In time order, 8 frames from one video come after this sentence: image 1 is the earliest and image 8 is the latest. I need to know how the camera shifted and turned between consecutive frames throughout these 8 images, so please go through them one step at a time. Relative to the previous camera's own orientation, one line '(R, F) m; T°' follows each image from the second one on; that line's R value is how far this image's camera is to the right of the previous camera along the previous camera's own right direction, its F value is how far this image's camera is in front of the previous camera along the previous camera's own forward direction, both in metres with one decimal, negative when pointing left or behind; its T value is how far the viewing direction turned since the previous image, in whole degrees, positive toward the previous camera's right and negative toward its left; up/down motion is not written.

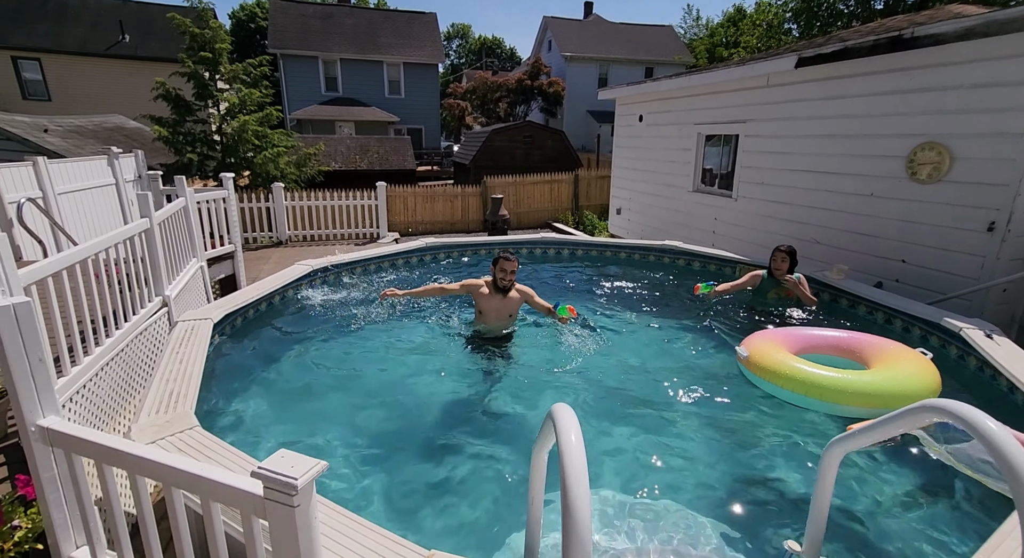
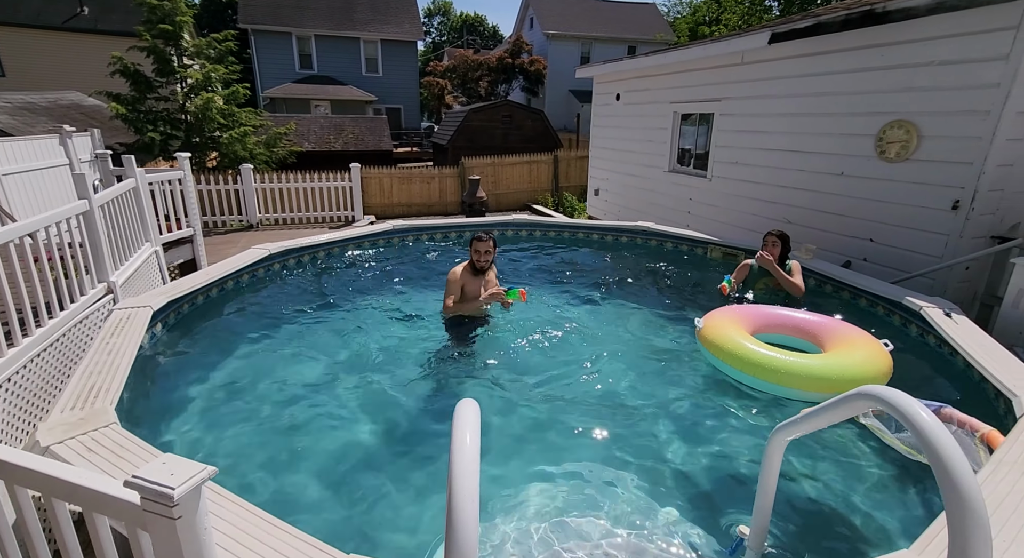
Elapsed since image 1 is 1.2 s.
(+0.2, +0.1) m; +2°
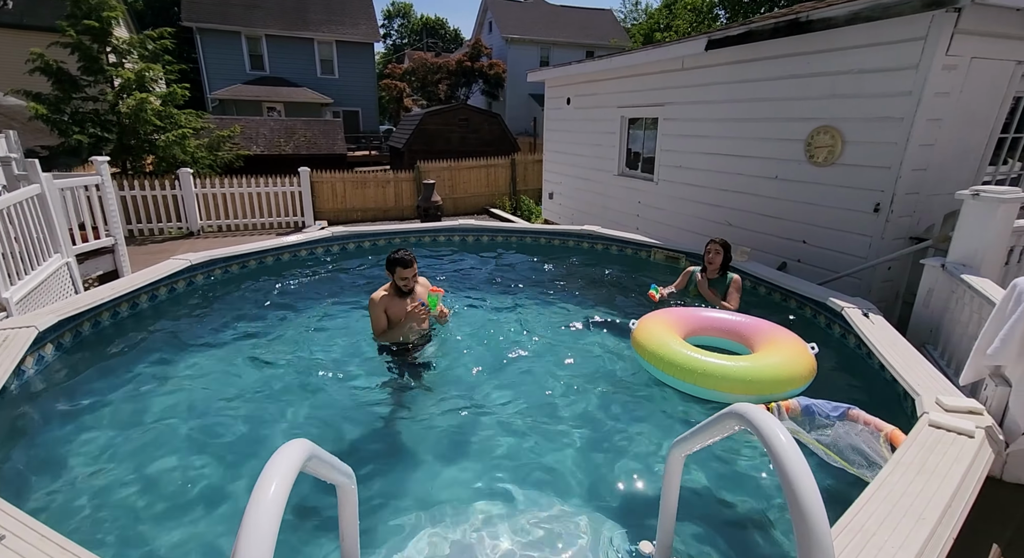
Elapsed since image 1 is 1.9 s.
(+0.3, +0.1) m; +4°
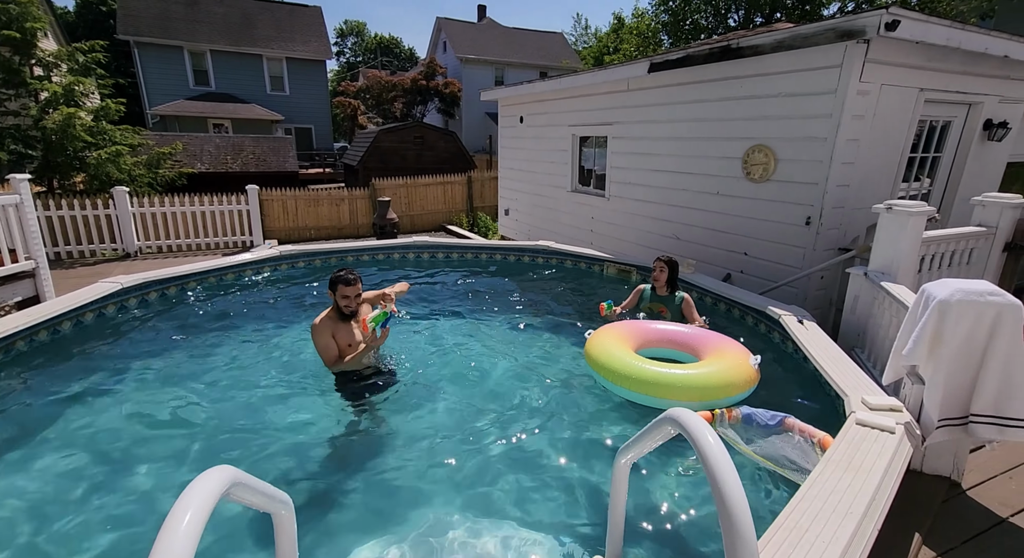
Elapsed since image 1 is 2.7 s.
(+0.1, 0.0) m; +5°
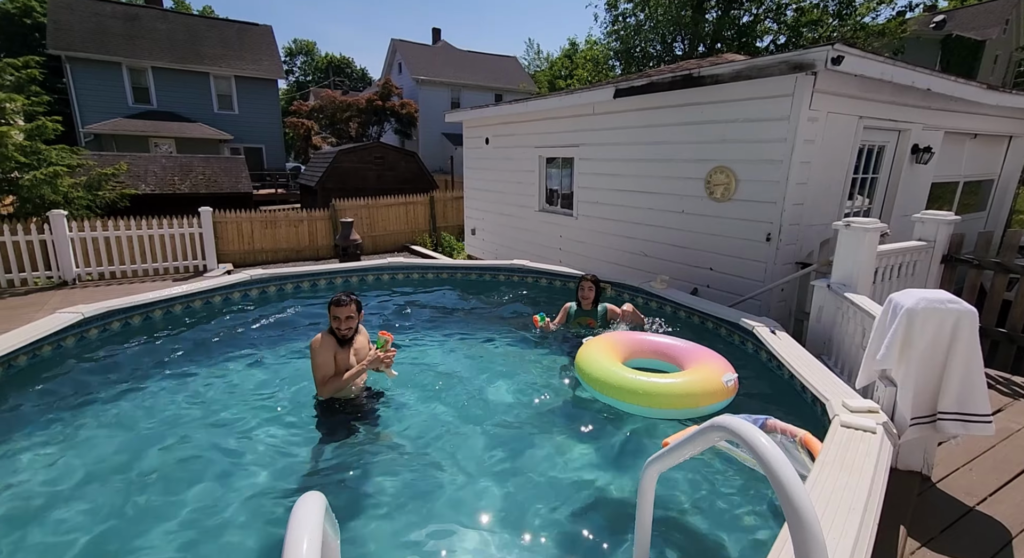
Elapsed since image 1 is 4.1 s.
(-0.3, 0.0) m; +5°
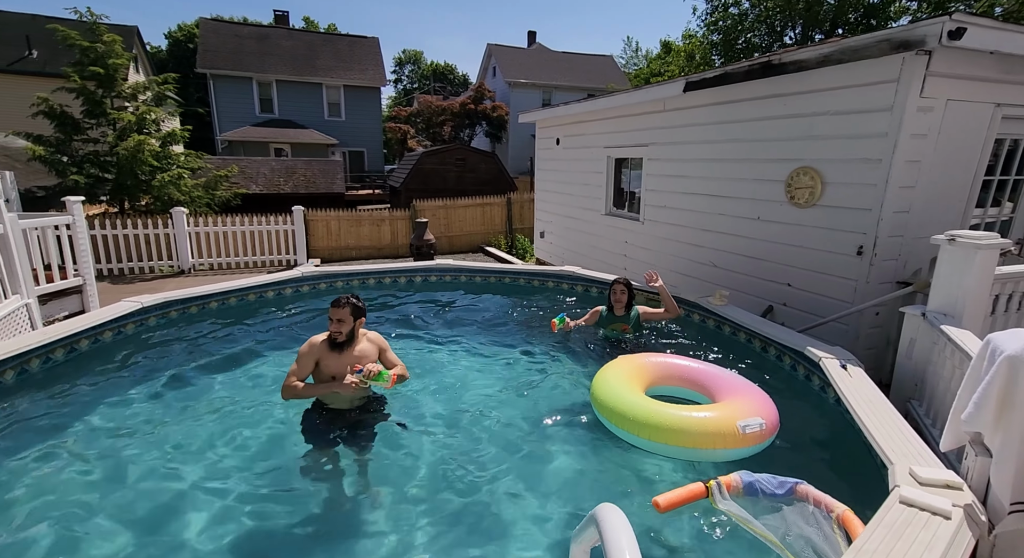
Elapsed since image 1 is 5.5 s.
(+0.6, +0.3) m; -11°
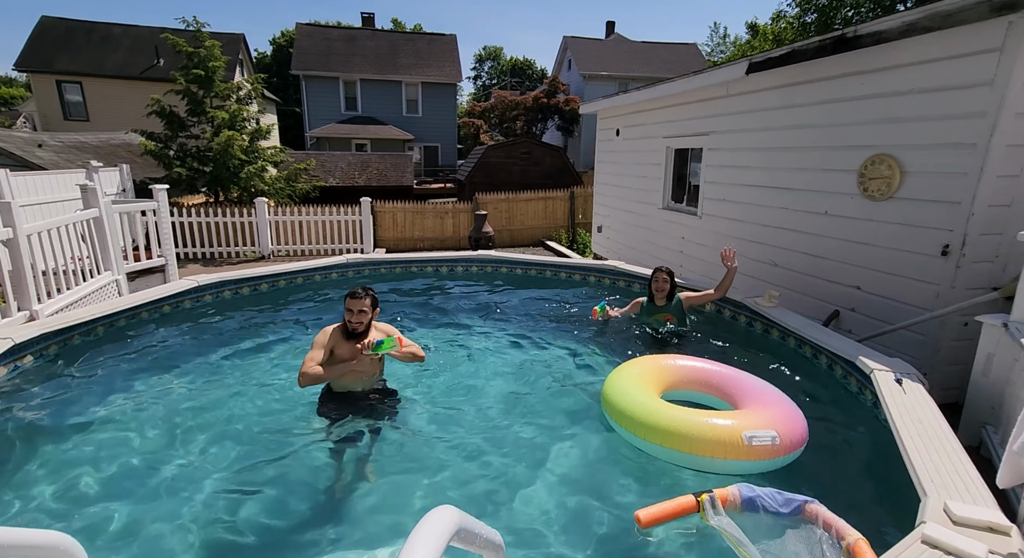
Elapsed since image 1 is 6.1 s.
(+0.4, +0.1) m; -9°
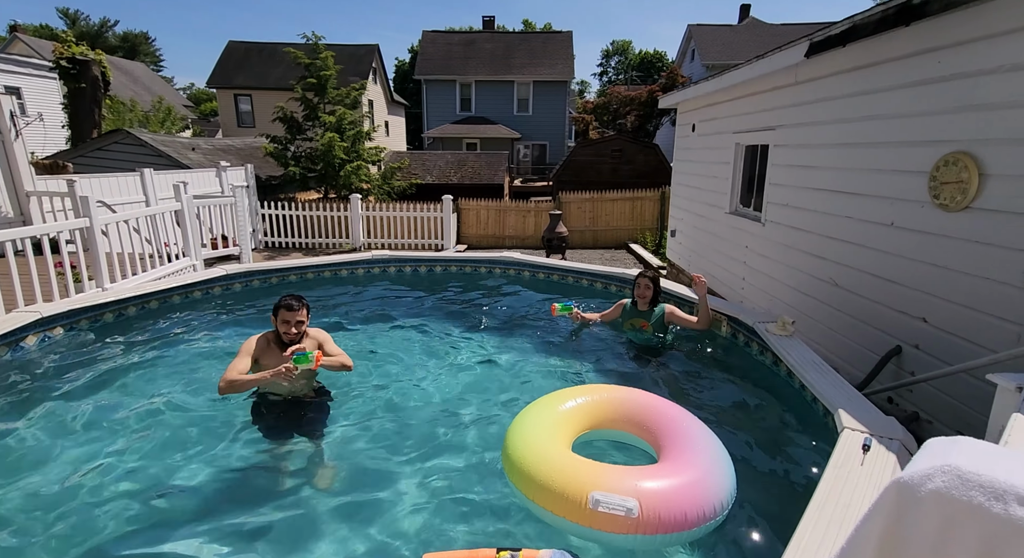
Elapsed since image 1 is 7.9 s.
(+1.2, +0.3) m; -14°
